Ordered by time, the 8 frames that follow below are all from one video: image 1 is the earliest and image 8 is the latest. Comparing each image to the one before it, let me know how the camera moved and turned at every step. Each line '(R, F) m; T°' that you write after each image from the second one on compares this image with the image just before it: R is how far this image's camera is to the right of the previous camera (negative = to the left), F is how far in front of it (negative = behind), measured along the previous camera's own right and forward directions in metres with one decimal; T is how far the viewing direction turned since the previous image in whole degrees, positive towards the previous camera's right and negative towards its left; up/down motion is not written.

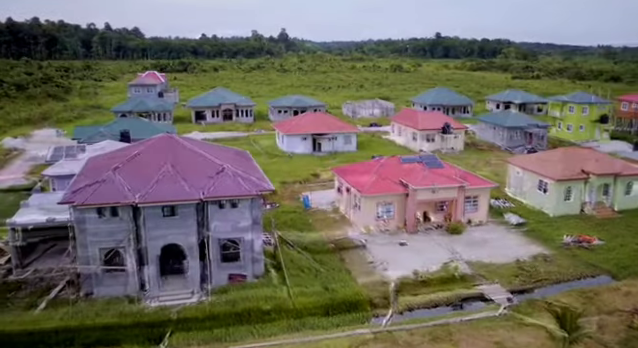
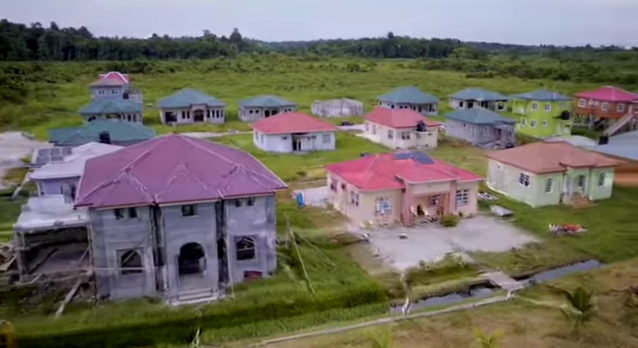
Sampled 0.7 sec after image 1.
(-2.0, -0.2) m; +5°
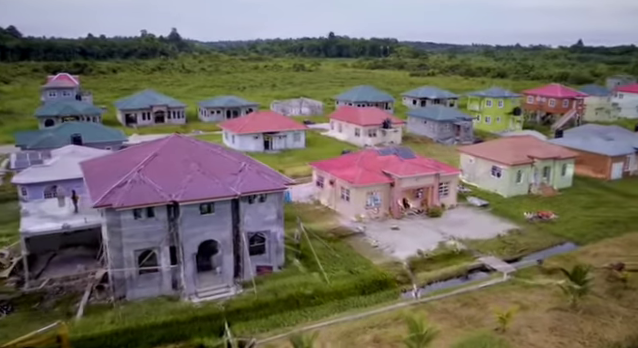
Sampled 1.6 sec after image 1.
(-2.2, -0.4) m; +6°
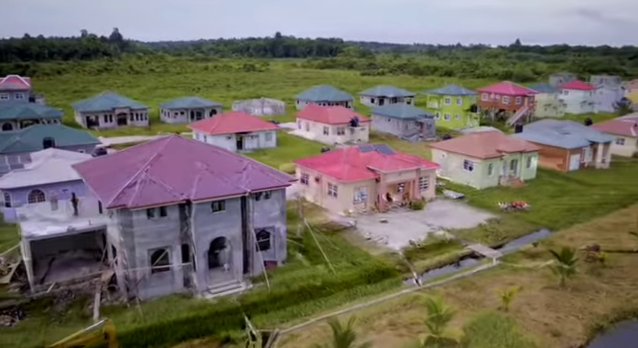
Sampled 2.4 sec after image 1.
(-1.8, -0.5) m; +5°
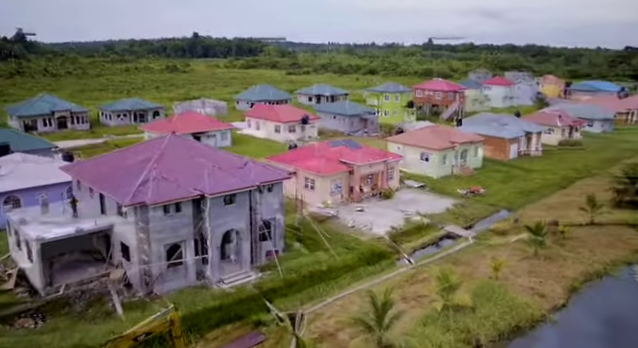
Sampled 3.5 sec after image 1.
(-2.7, -0.9) m; +8°
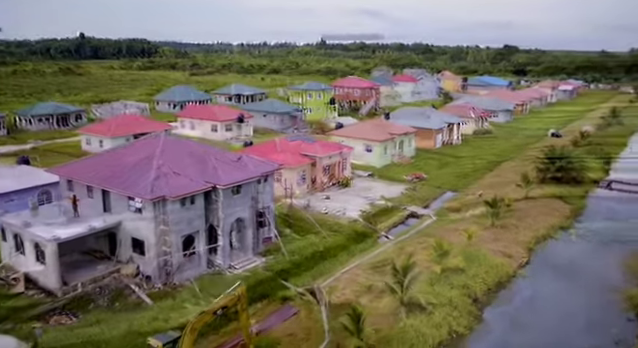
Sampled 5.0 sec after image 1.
(-3.4, -1.3) m; +10°
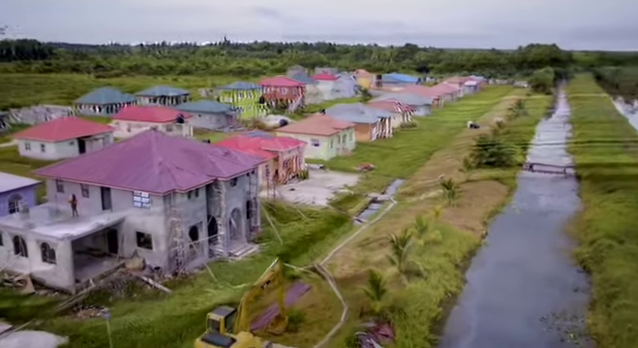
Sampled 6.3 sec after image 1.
(-2.9, -1.3) m; +9°
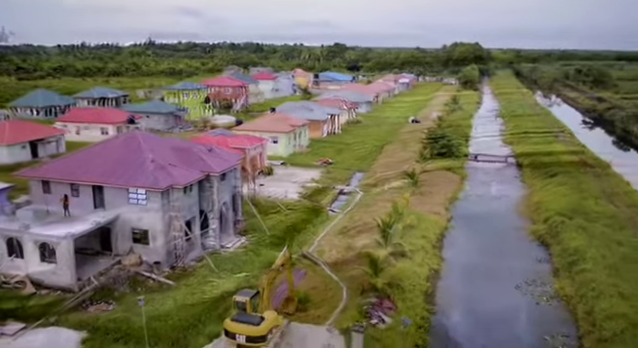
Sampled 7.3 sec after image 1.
(-1.9, -1.0) m; +7°
